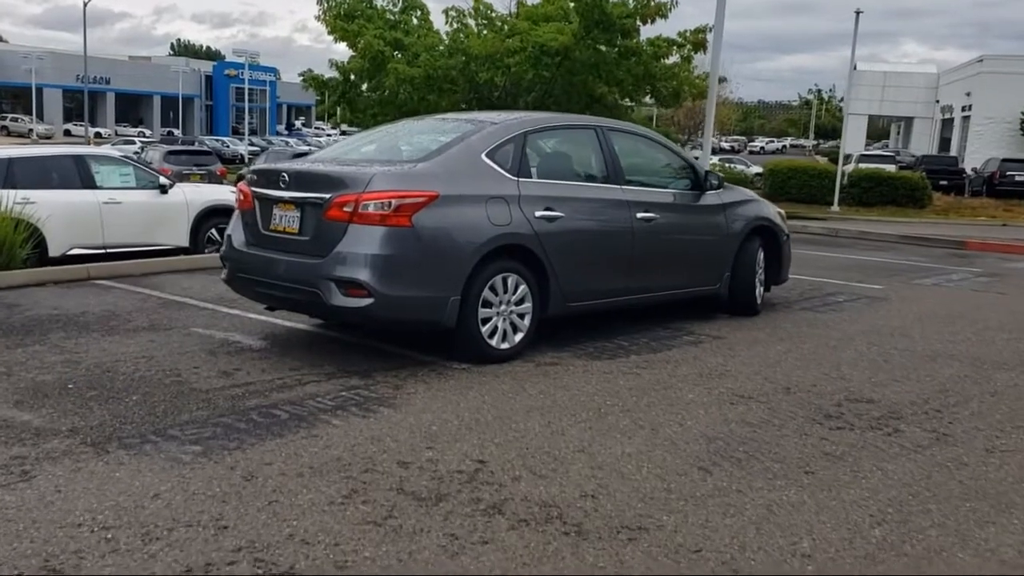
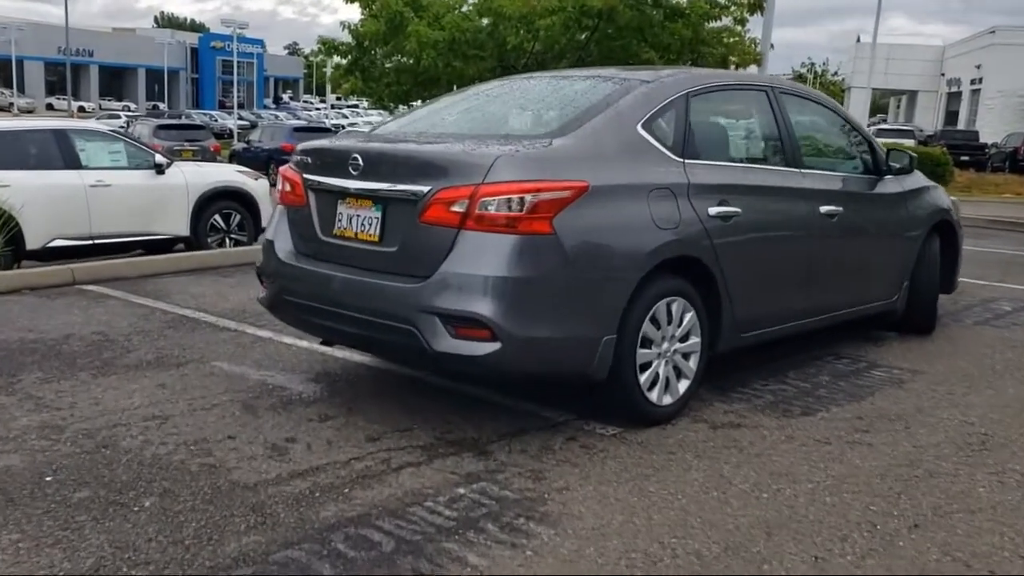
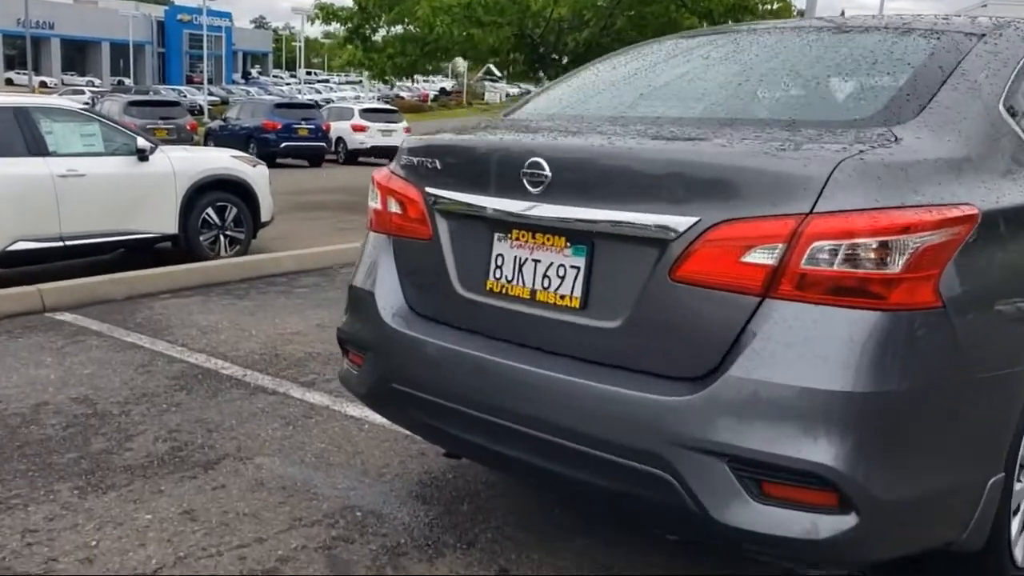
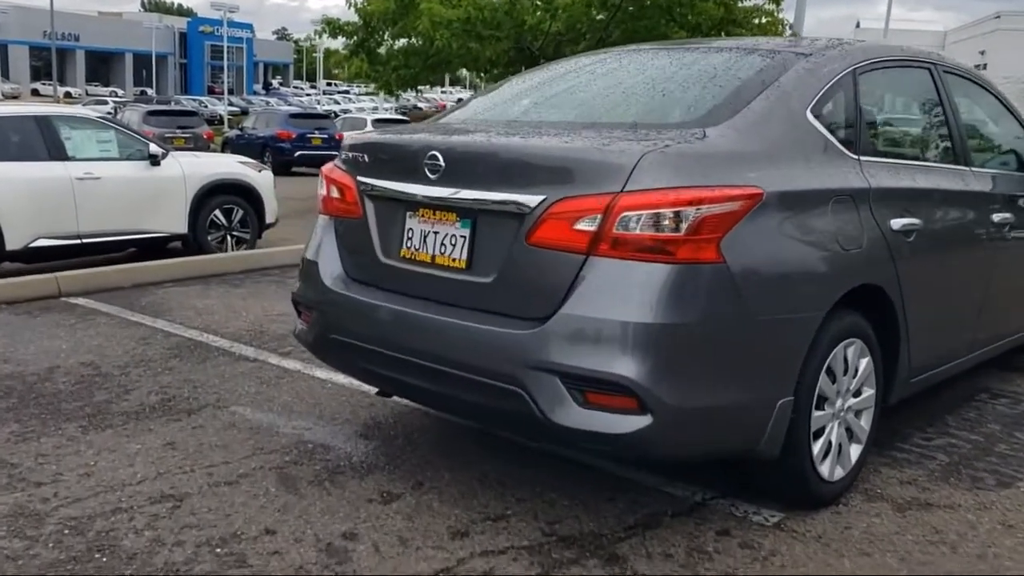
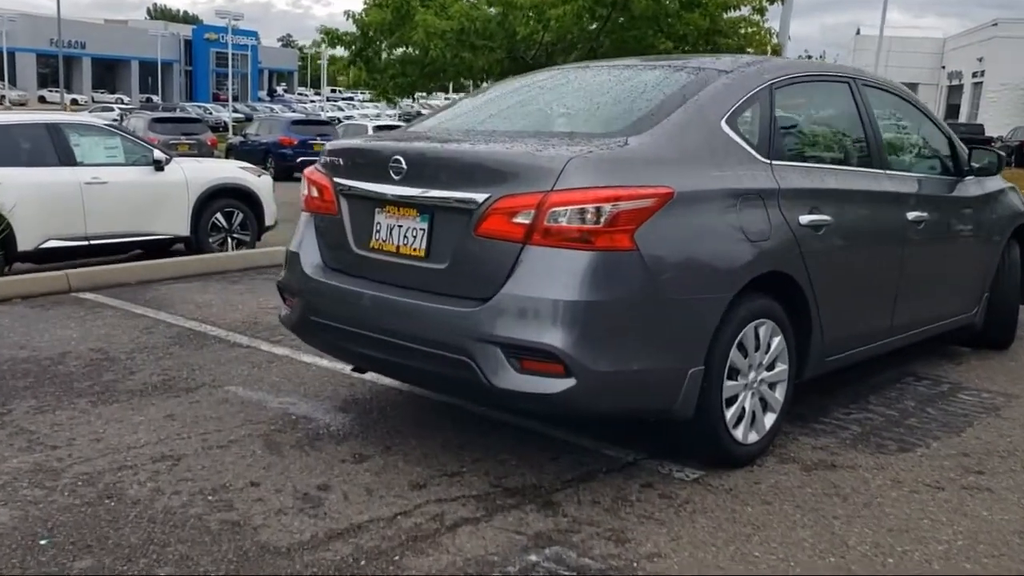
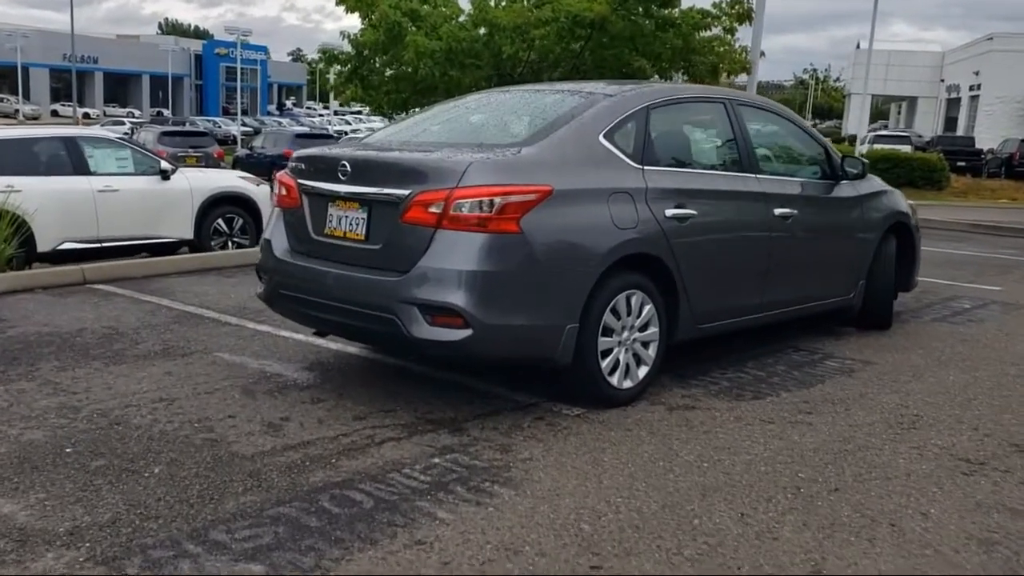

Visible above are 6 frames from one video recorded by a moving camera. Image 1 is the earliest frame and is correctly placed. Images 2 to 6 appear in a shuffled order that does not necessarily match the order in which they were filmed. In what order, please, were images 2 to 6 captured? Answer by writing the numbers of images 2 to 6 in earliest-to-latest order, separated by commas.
6, 2, 5, 4, 3
